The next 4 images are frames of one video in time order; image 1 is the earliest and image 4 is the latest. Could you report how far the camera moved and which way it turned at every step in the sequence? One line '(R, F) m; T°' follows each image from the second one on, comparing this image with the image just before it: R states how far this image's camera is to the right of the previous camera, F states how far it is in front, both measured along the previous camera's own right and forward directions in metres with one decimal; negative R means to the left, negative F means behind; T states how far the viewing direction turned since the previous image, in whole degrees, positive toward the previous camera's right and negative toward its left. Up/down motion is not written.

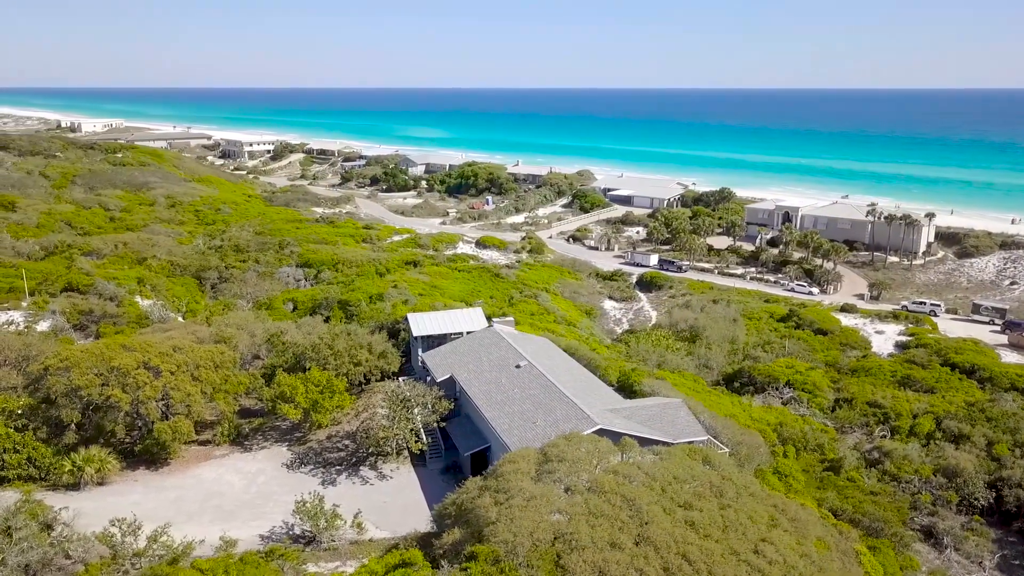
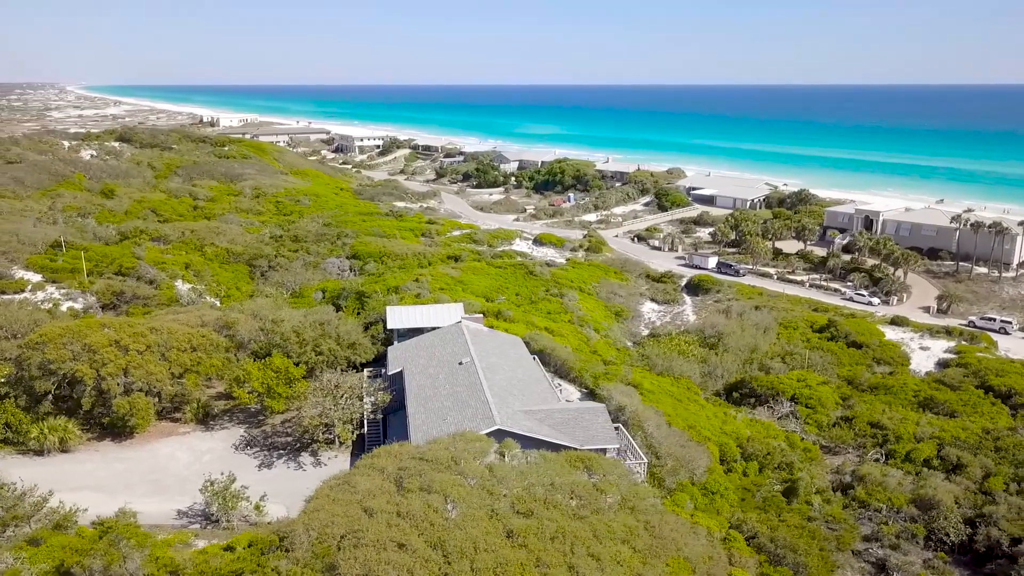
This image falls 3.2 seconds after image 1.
(+4.2, +0.5) m; -9°
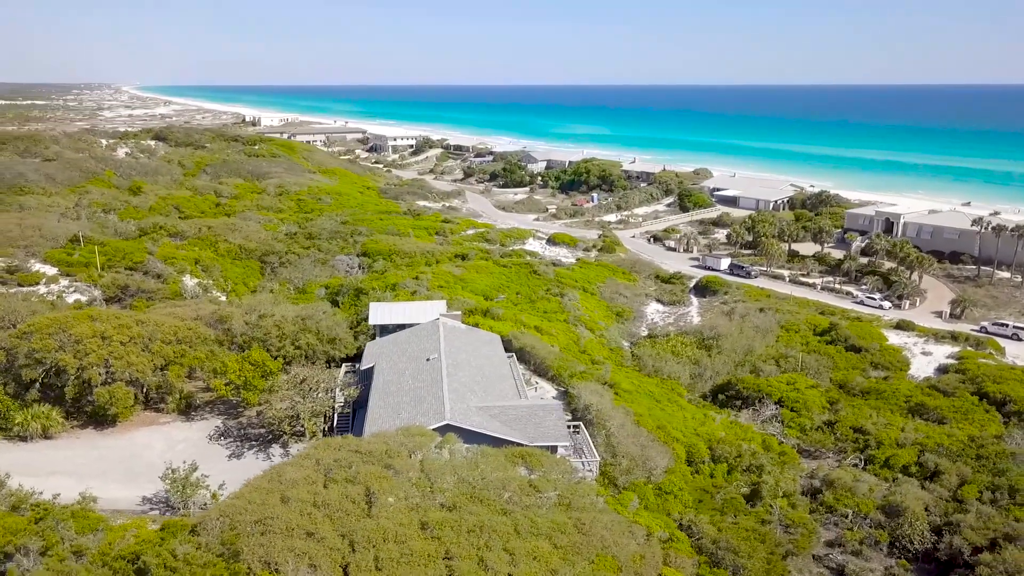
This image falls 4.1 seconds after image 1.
(+1.7, -0.1) m; -3°
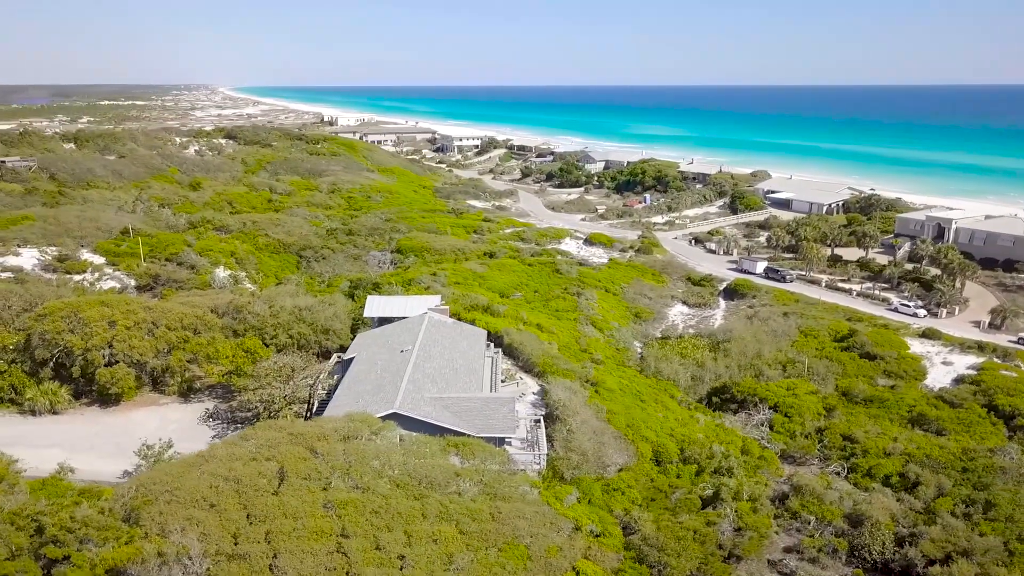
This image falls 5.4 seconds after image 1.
(+2.5, -0.2) m; -6°
